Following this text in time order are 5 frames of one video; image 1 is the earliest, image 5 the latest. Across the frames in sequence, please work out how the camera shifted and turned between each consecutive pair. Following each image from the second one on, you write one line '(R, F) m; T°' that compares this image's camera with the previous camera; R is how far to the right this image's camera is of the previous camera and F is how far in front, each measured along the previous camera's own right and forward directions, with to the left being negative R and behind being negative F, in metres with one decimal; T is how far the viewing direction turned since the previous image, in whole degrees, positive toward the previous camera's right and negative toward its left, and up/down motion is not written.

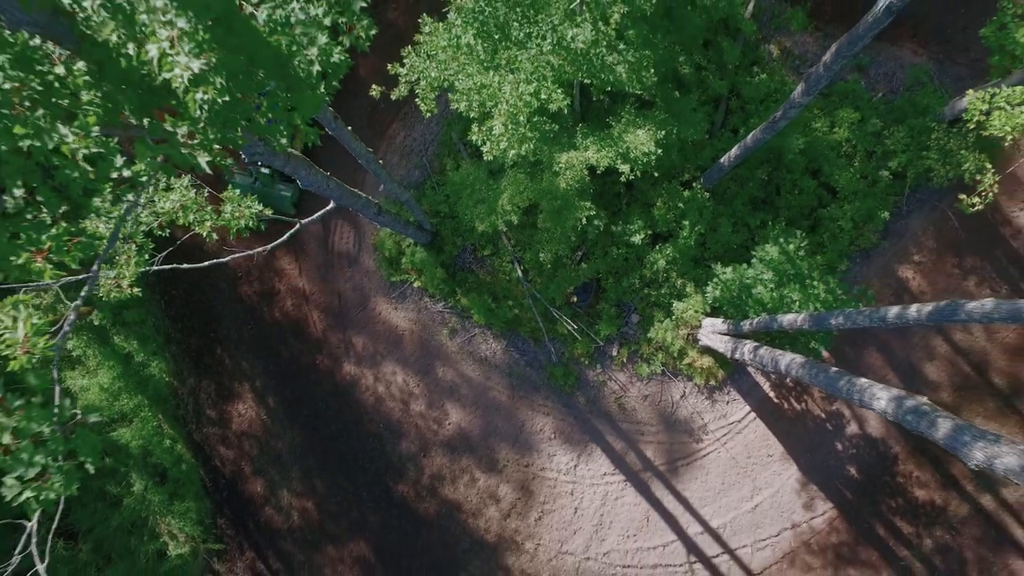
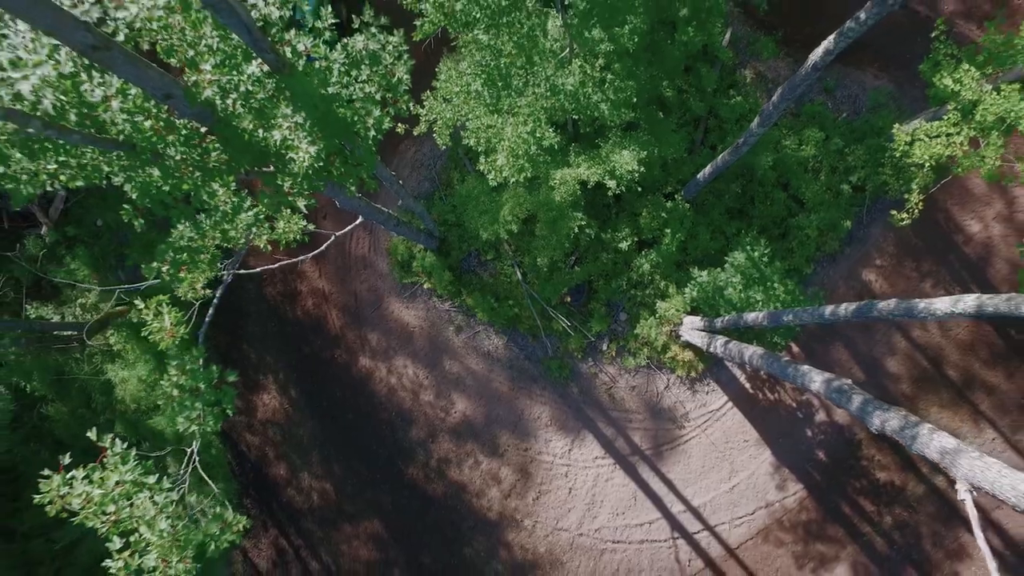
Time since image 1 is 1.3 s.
(0.0, -1.2) m; 0°
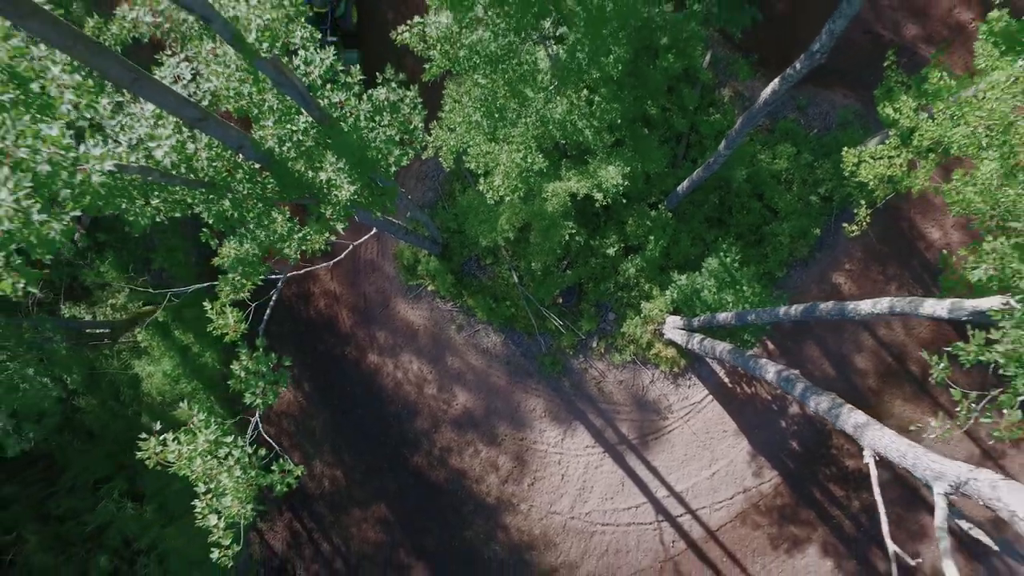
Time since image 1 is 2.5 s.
(0.0, -1.1) m; 0°
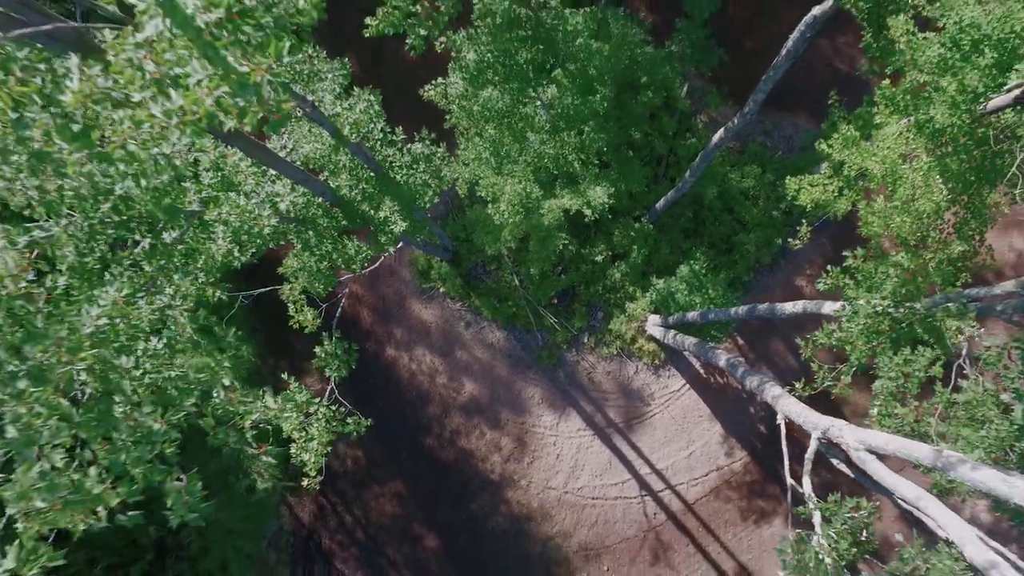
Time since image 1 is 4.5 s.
(0.0, -1.9) m; 0°
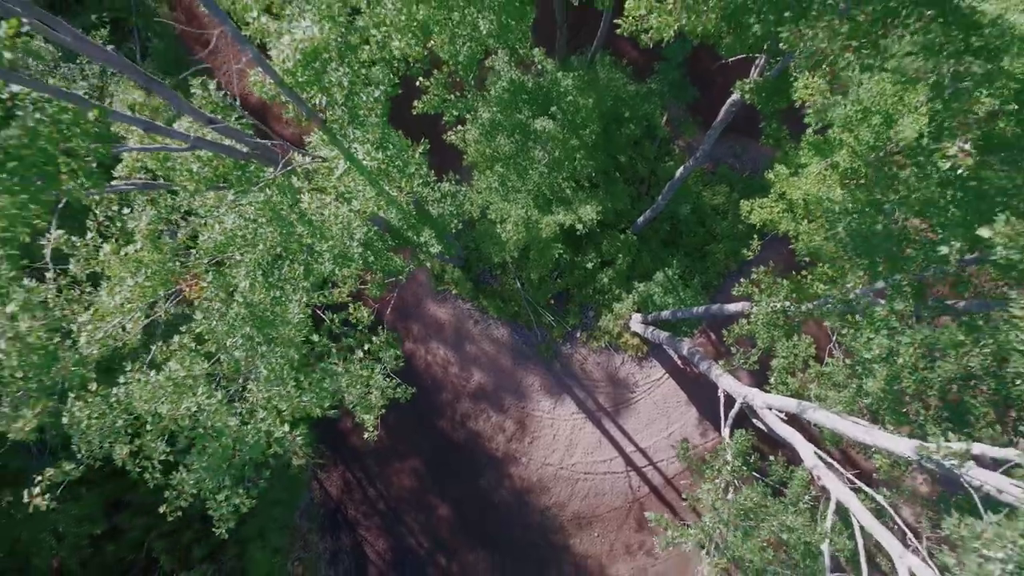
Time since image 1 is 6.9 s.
(-0.1, -2.4) m; 0°
